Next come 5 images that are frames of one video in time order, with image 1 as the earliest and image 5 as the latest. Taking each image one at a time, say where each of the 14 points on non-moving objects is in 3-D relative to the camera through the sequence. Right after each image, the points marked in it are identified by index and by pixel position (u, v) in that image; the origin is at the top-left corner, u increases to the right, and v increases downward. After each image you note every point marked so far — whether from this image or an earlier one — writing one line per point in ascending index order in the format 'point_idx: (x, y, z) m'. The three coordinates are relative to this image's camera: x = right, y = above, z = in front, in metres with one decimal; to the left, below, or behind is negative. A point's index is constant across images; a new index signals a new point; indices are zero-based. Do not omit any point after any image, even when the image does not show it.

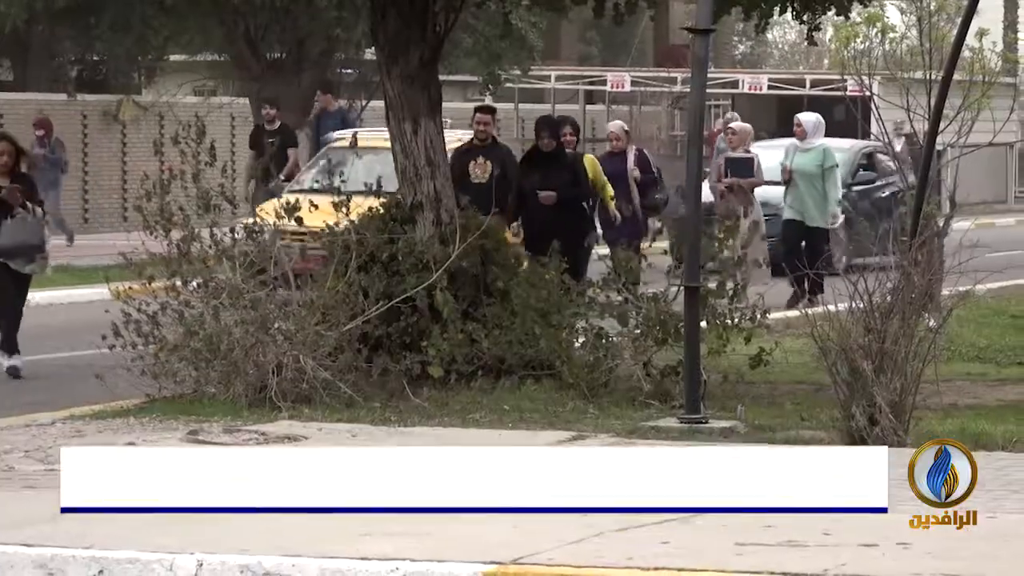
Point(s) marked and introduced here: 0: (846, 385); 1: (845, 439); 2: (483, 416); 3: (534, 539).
0: (+1.8, -0.5, +9.2) m
1: (+1.8, -0.8, +9.3) m
2: (-0.2, -0.7, +9.6) m
3: (+0.1, -1.0, +7.0) m
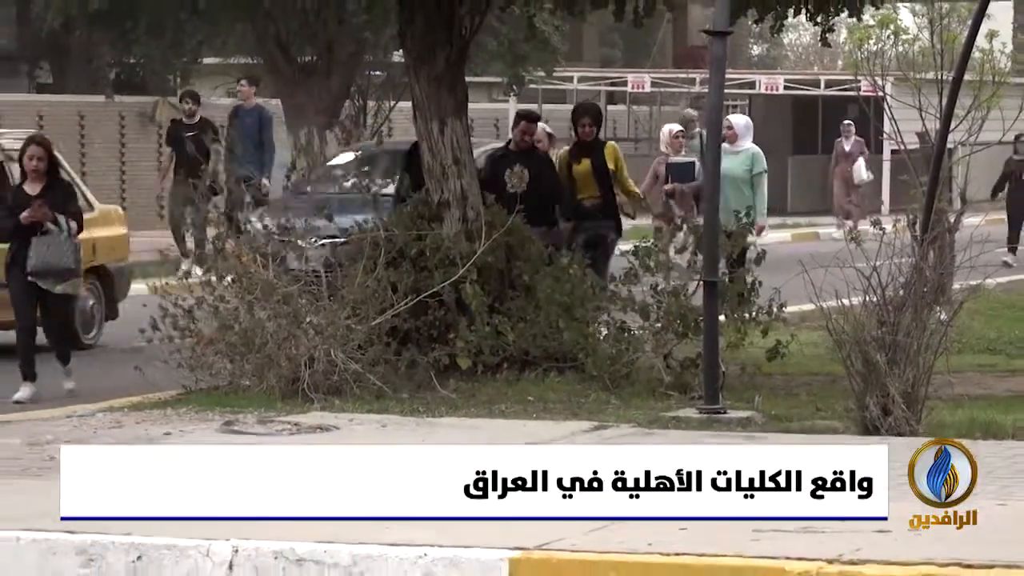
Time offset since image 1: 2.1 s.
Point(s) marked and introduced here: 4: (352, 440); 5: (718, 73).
0: (+1.9, -0.5, +9.5) m
1: (+2.0, -0.8, +9.6) m
2: (0.0, -0.7, +10.0) m
3: (+0.2, -1.0, +7.3) m
4: (-0.9, -0.8, +9.1) m
5: (+1.1, +1.2, +9.4) m
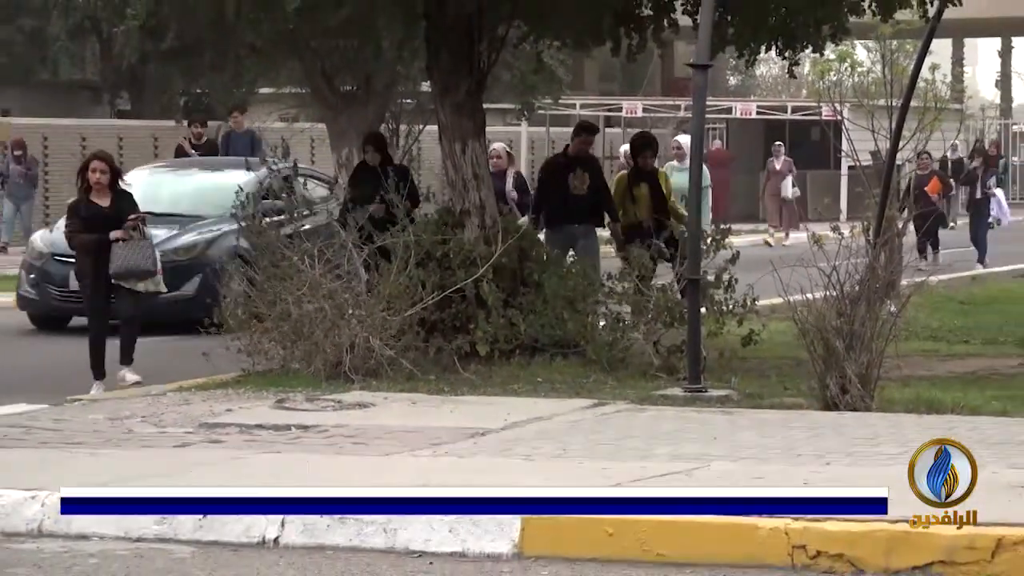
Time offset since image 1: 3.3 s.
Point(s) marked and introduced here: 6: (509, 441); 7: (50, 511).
0: (+2.0, -0.5, +11.1) m
1: (+2.0, -0.8, +11.3) m
2: (0.0, -0.7, +11.6) m
3: (+0.3, -1.0, +9.0) m
4: (-0.8, -0.8, +10.8) m
5: (+1.2, +1.2, +11.1) m
6: (0.0, -0.9, +10.0) m
7: (-2.3, -1.1, +8.3) m
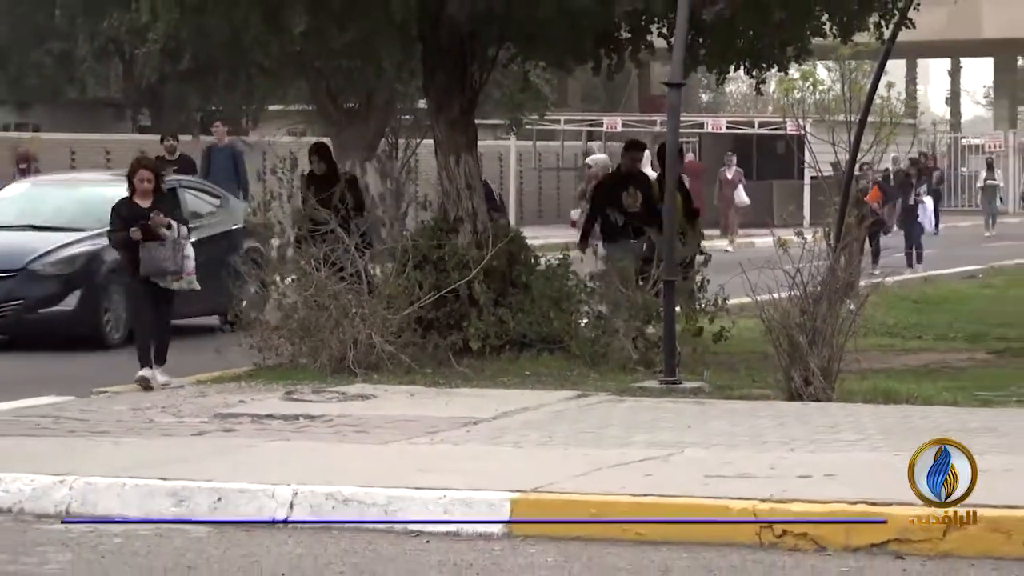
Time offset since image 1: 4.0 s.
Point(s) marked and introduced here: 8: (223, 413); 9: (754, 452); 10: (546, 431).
0: (+1.9, -0.5, +12.1) m
1: (+2.0, -0.8, +12.3) m
2: (0.0, -0.7, +12.6) m
3: (+0.2, -1.0, +10.0) m
4: (-0.9, -0.8, +11.8) m
5: (+1.1, +1.2, +12.1) m
6: (-0.1, -0.9, +11.0) m
7: (-2.3, -1.1, +9.3) m
8: (-2.0, -0.9, +11.9) m
9: (+1.5, -1.0, +10.4) m
10: (+0.2, -0.9, +11.0) m
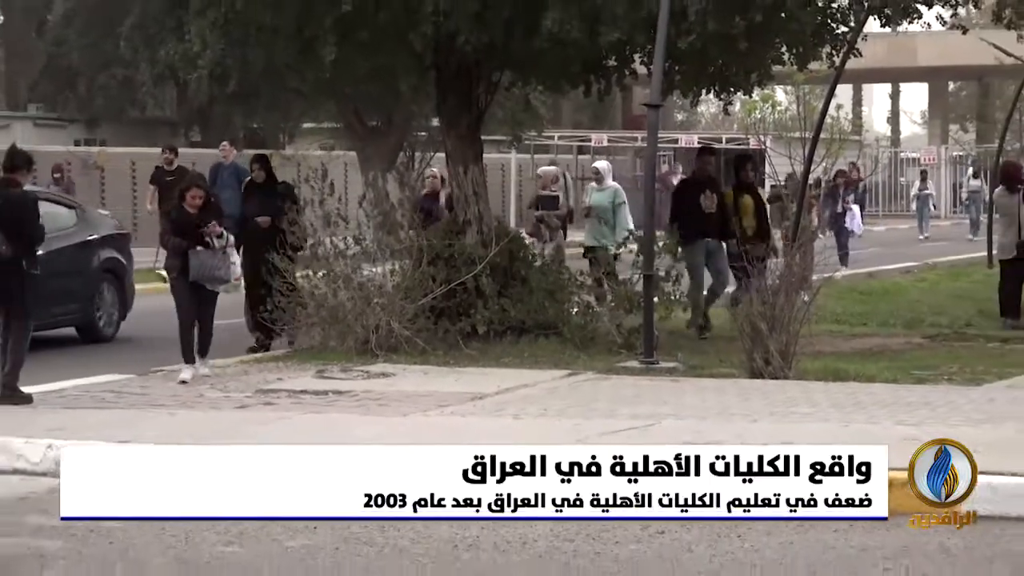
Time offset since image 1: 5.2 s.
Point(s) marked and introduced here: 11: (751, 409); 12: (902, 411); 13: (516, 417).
0: (+1.9, -0.4, +14.1) m
1: (+2.0, -0.7, +14.3) m
2: (0.0, -0.6, +14.6) m
3: (+0.2, -0.9, +12.0) m
4: (-0.9, -0.8, +13.8) m
5: (+1.1, +1.3, +14.1) m
6: (-0.1, -0.9, +13.0) m
7: (-2.3, -1.1, +11.3) m
8: (-2.0, -0.8, +13.9) m
9: (+1.4, -0.9, +12.3) m
10: (+0.2, -0.9, +13.0) m
11: (+1.8, -0.9, +12.9) m
12: (+2.9, -0.9, +12.8) m
13: (0.0, -0.9, +12.5) m
